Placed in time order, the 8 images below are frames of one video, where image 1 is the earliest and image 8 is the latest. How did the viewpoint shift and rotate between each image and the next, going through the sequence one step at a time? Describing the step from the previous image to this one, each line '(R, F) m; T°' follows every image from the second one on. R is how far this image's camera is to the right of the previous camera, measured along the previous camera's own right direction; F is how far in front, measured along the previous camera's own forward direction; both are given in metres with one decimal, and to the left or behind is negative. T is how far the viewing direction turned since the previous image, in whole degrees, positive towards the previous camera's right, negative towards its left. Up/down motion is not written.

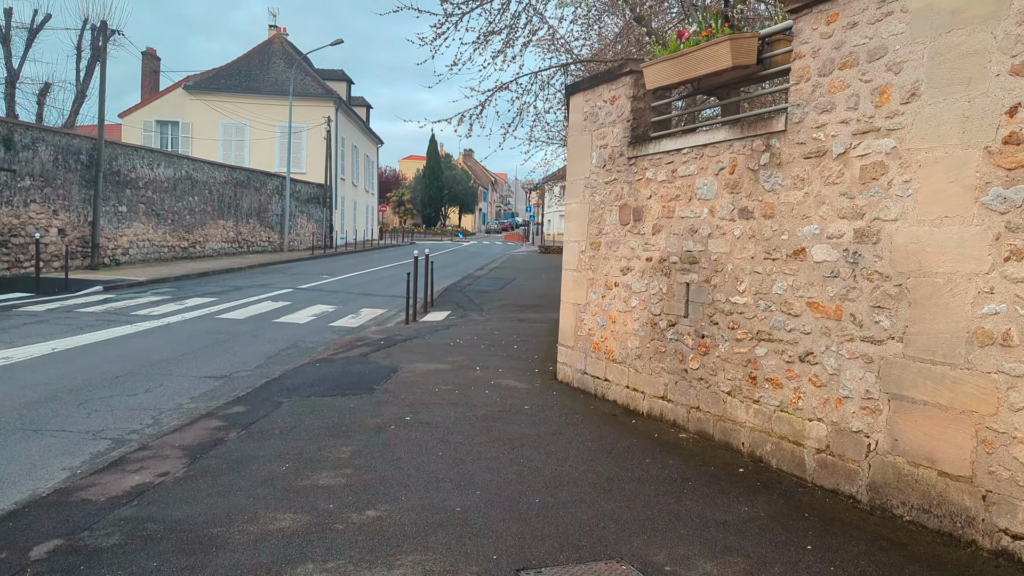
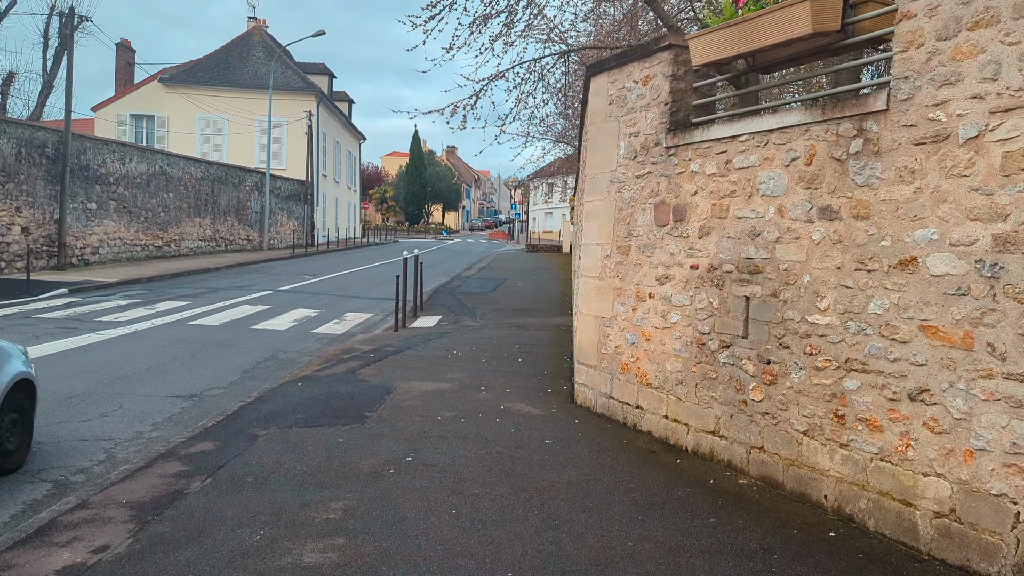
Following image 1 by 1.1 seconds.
(-0.2, +0.9) m; +1°
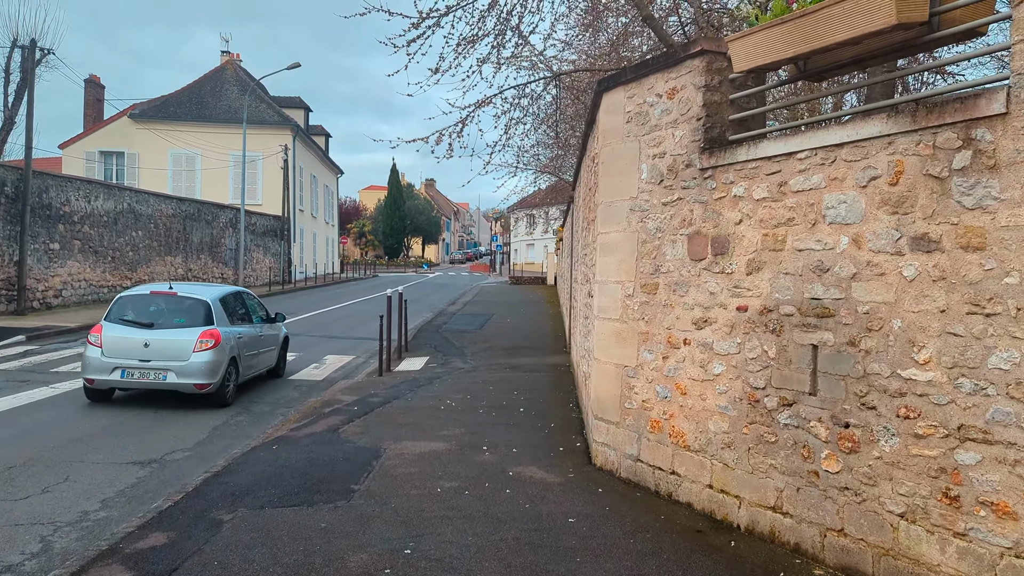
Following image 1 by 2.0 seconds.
(-0.2, +0.8) m; +1°
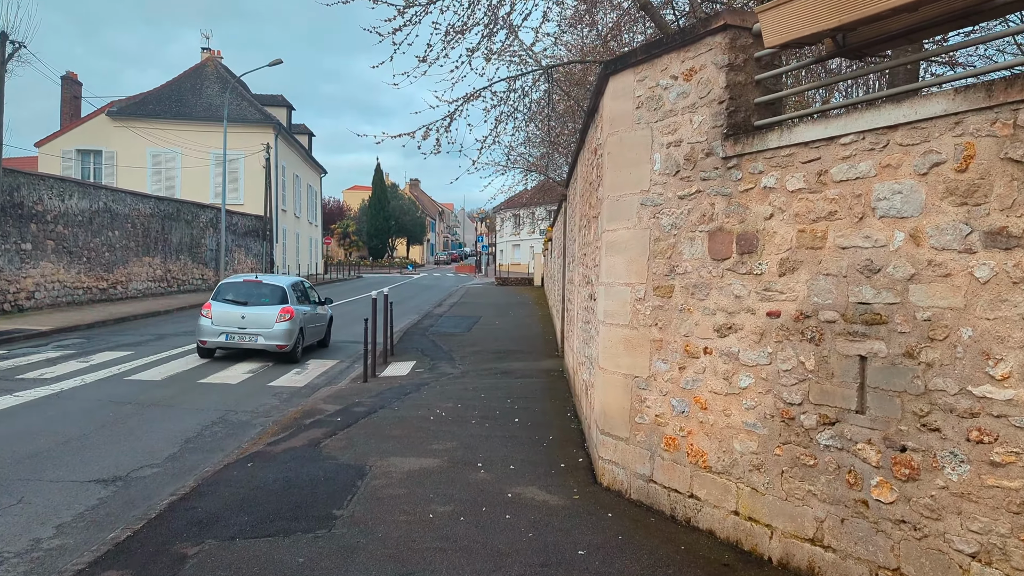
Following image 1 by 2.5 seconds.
(-0.1, +0.5) m; +1°
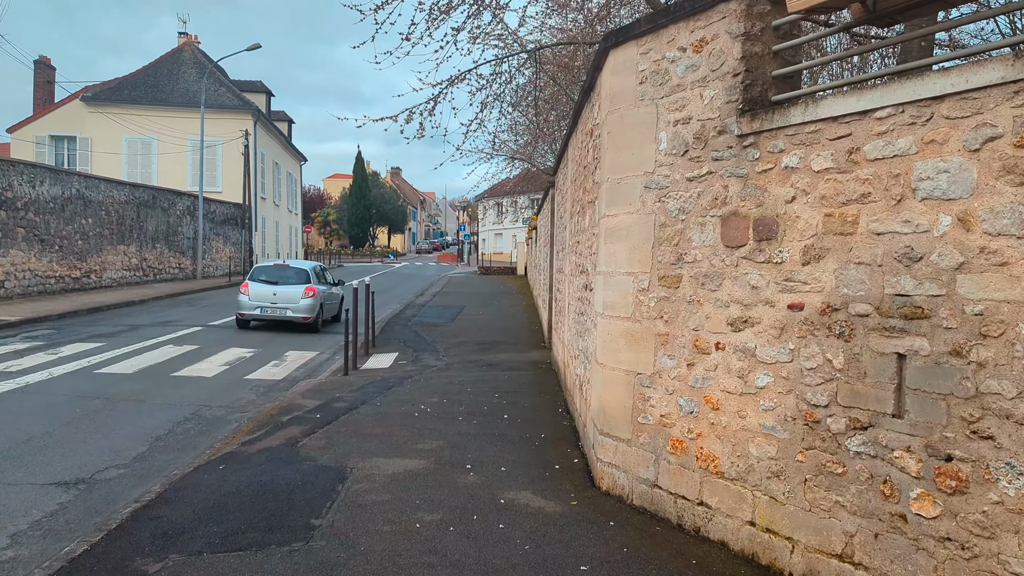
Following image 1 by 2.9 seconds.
(-0.1, +0.4) m; +1°
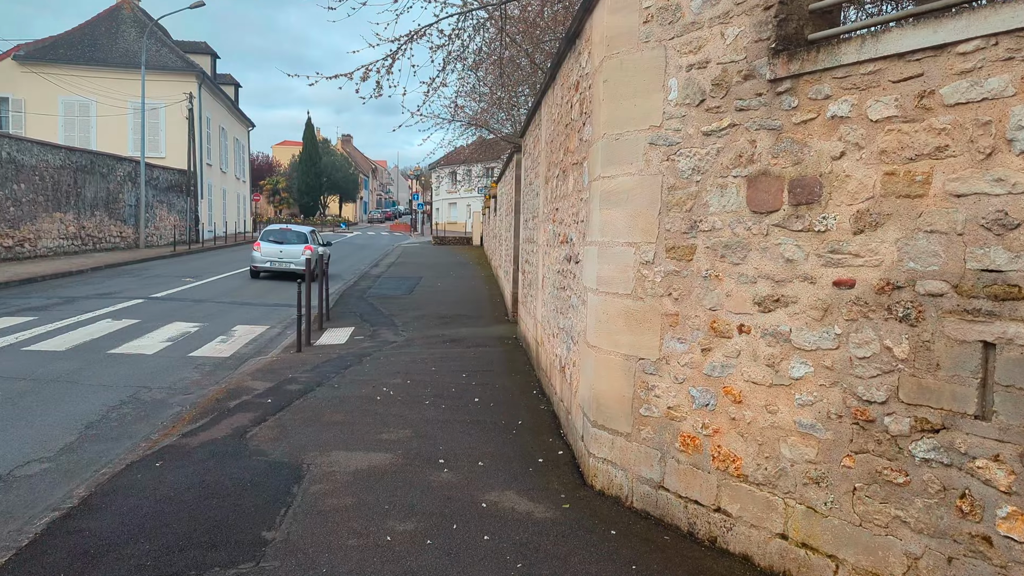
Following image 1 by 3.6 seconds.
(-0.1, +0.6) m; +3°
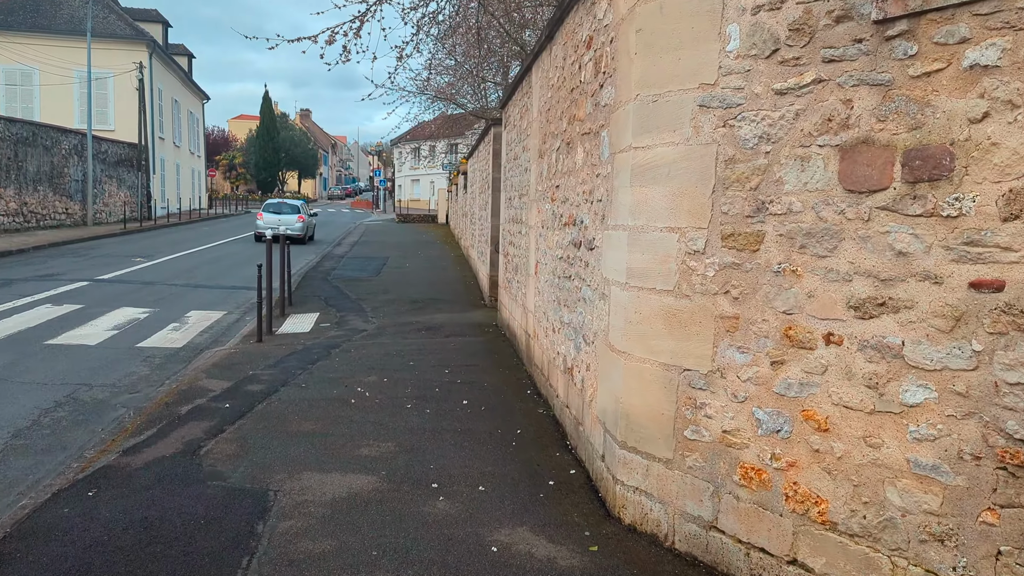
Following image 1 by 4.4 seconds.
(-0.2, +0.7) m; +3°
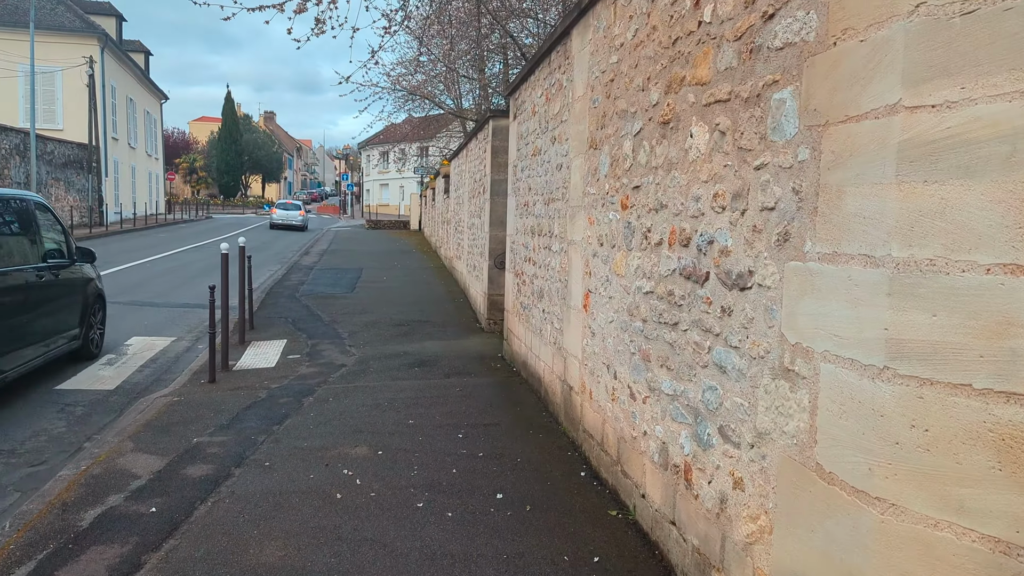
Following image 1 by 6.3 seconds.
(-0.4, +1.7) m; +2°
